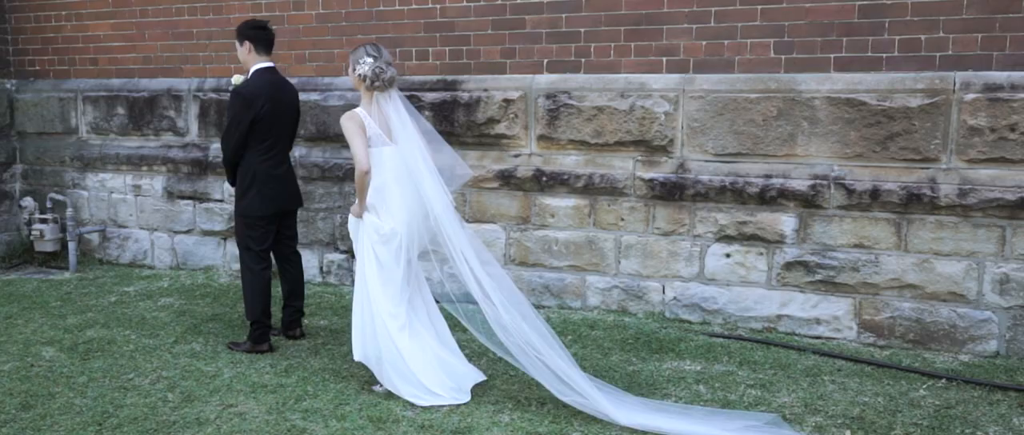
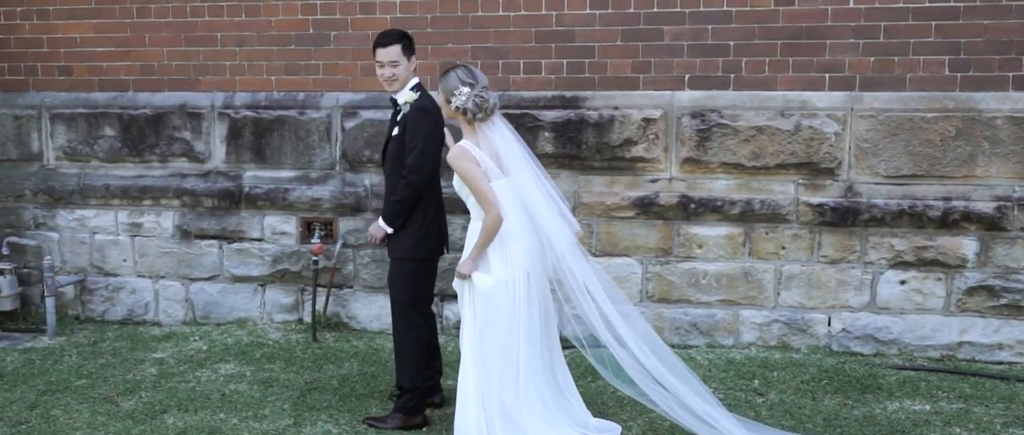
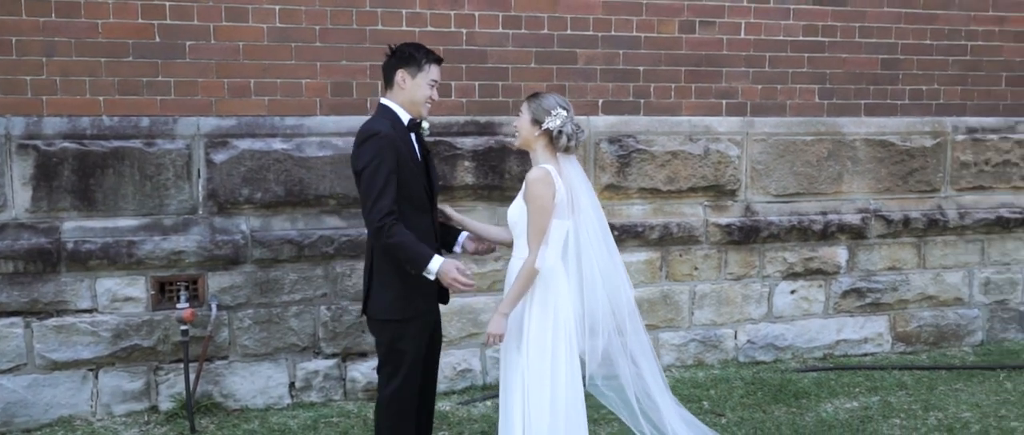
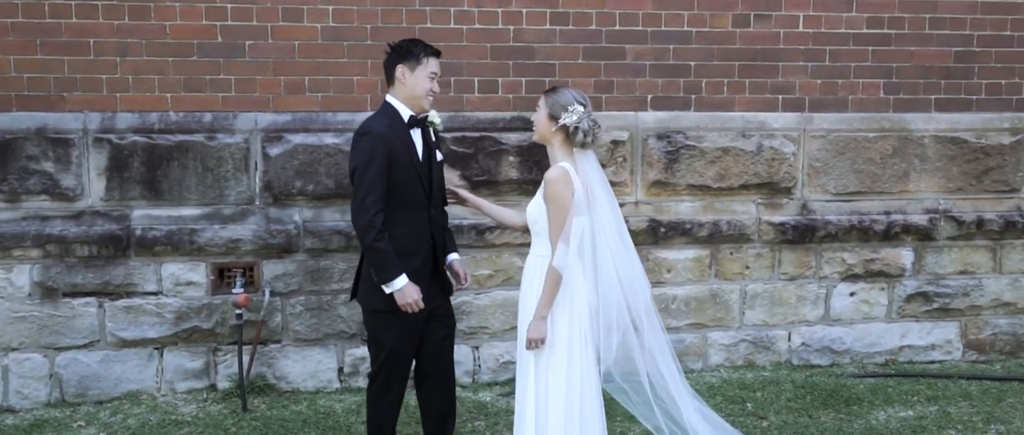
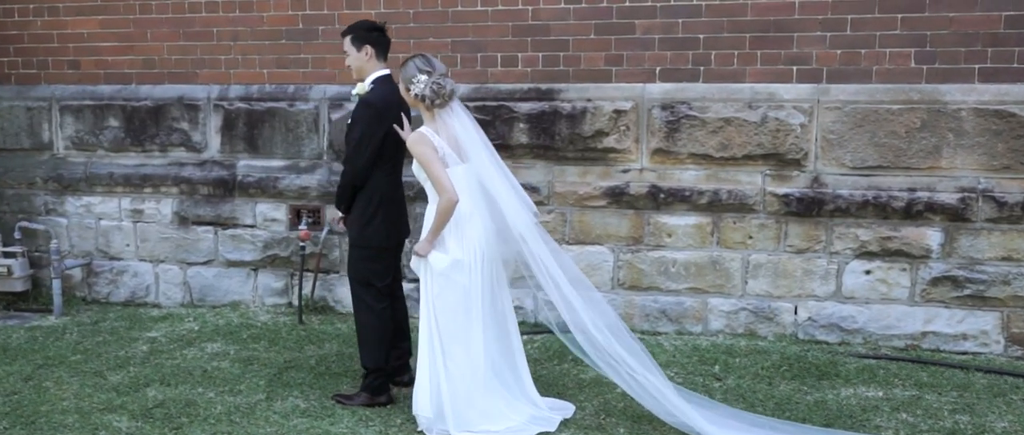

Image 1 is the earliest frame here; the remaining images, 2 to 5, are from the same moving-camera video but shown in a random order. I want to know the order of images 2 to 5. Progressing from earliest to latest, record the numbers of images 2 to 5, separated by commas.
5, 2, 4, 3
